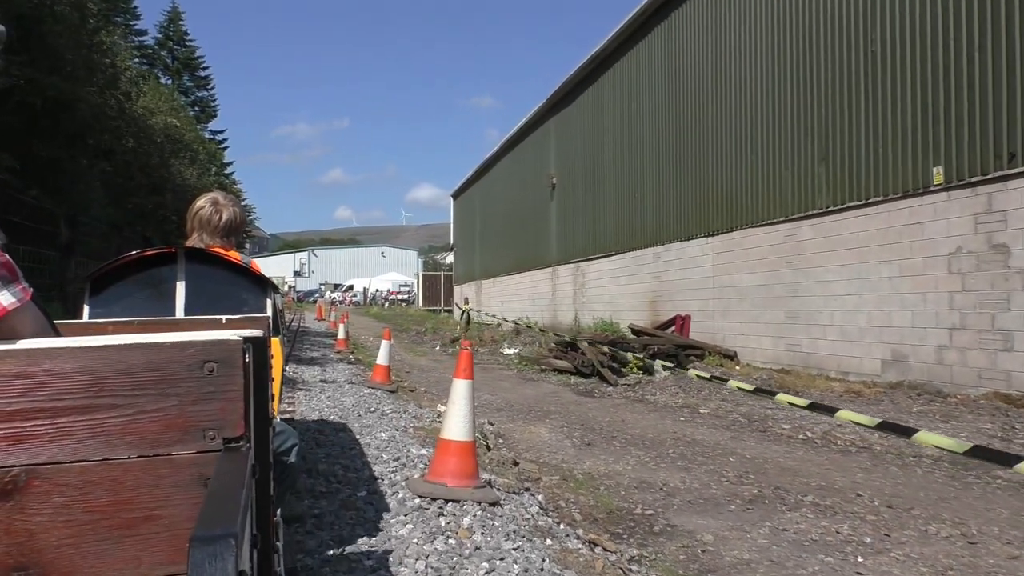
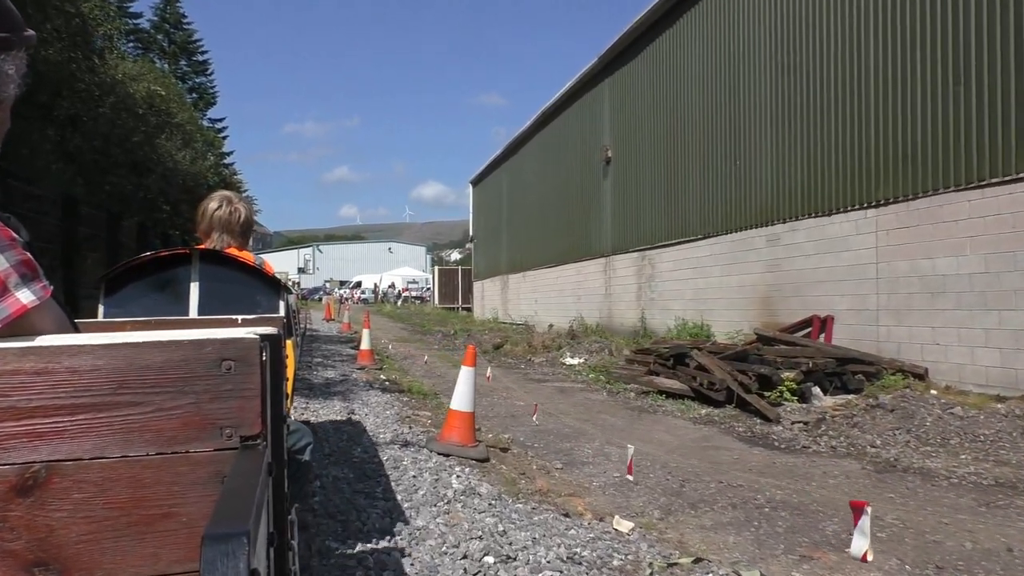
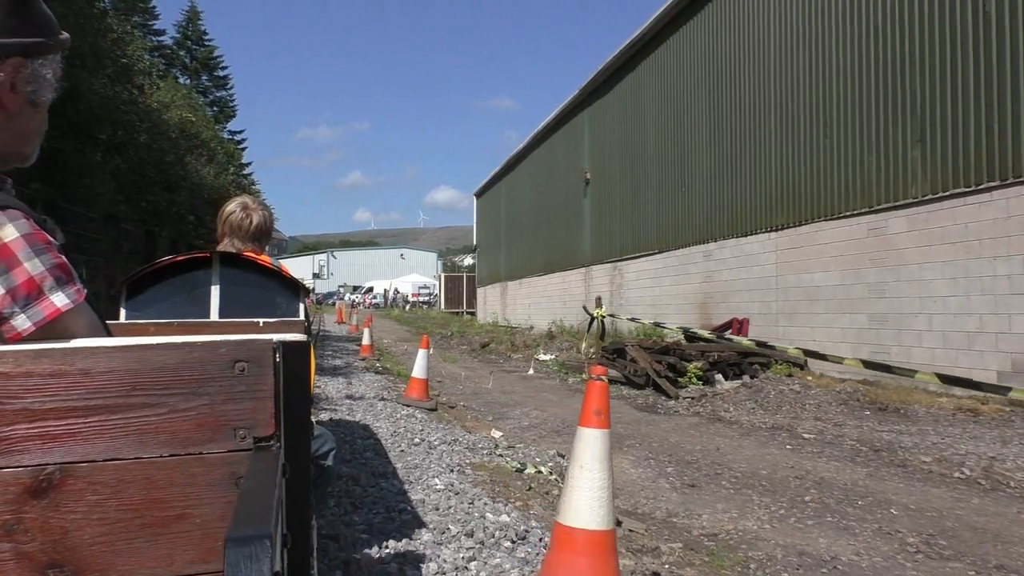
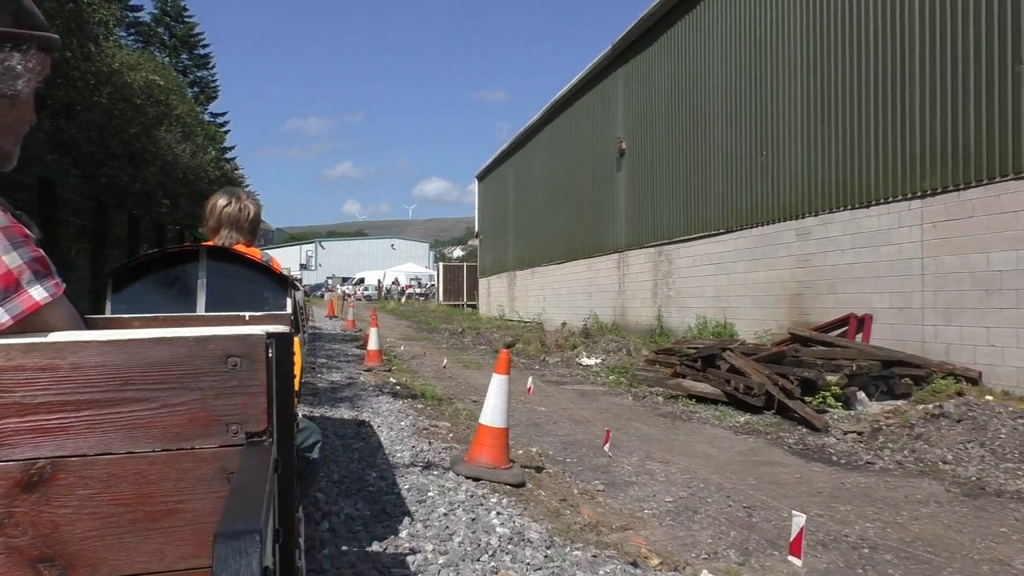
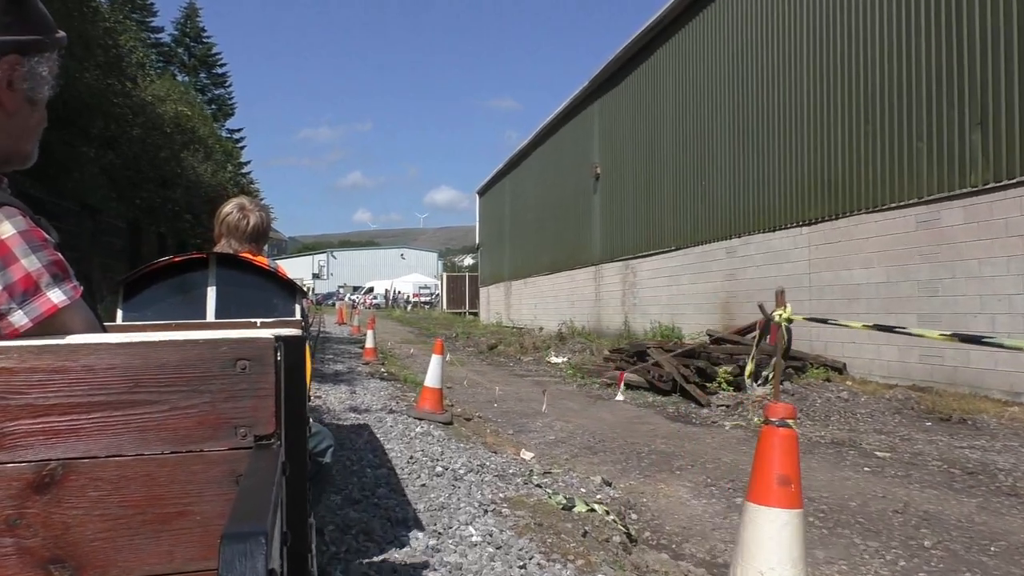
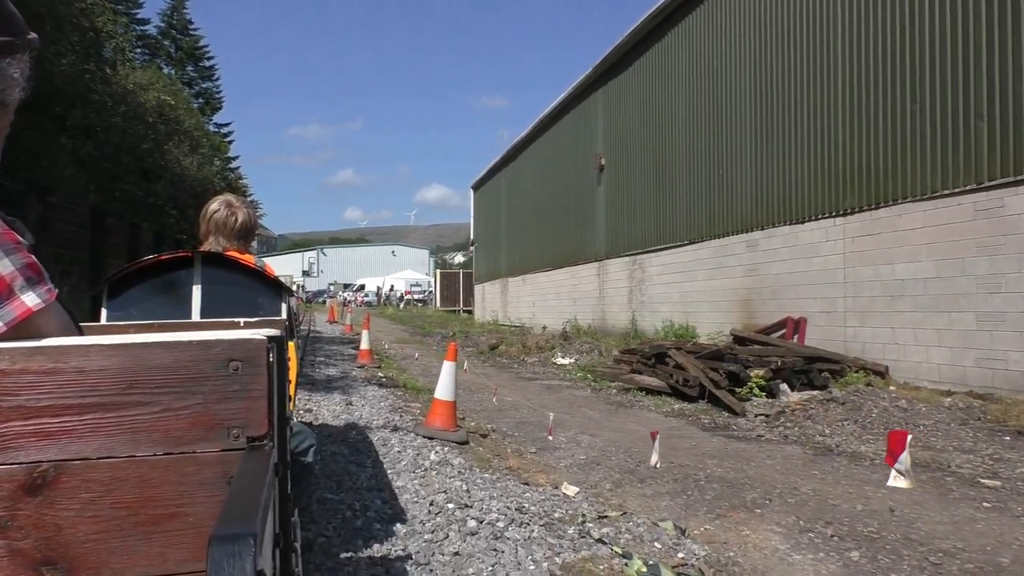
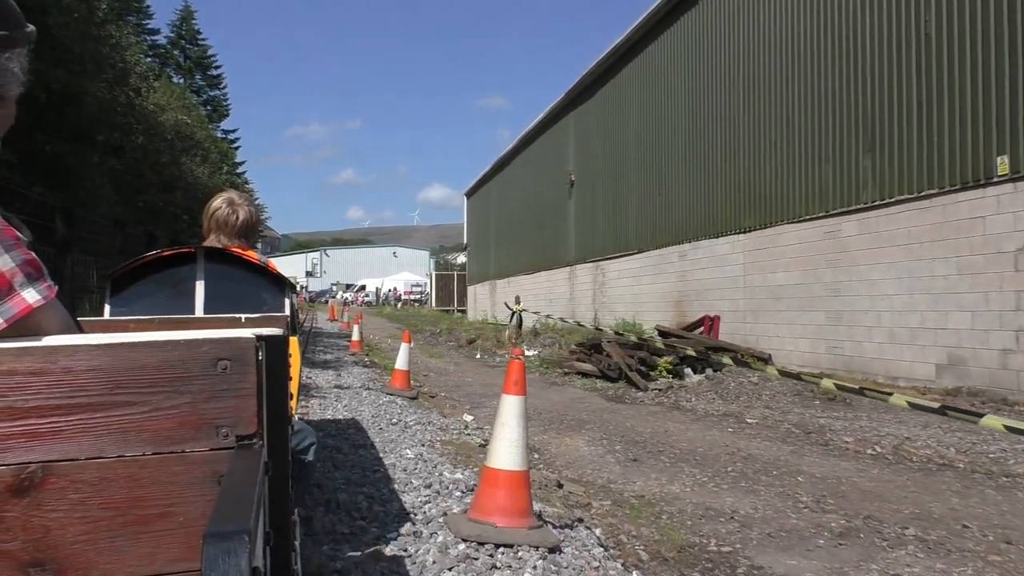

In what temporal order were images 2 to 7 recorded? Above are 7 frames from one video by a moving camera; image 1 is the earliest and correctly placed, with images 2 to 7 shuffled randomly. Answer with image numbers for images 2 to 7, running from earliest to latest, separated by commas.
7, 3, 5, 6, 2, 4
